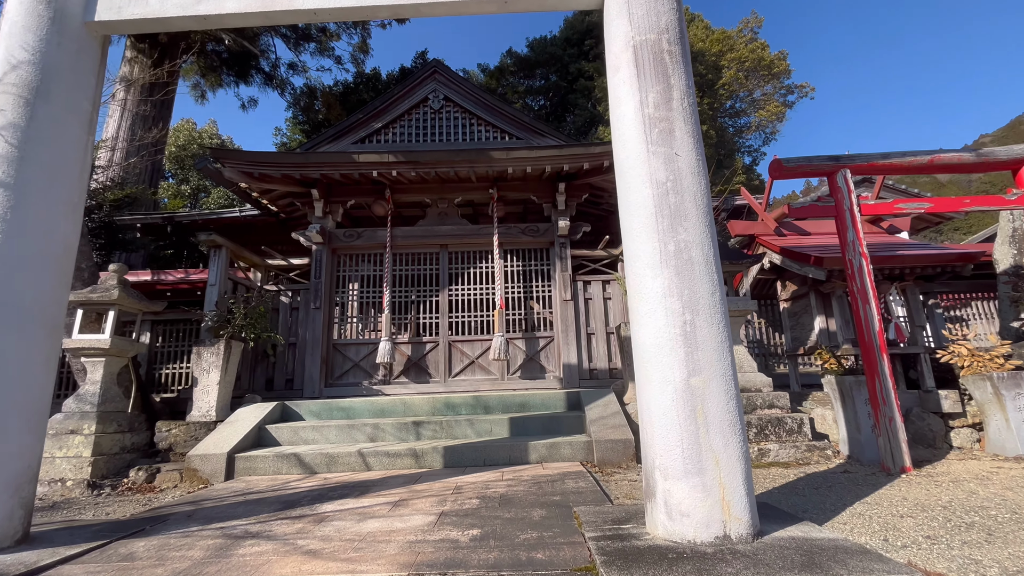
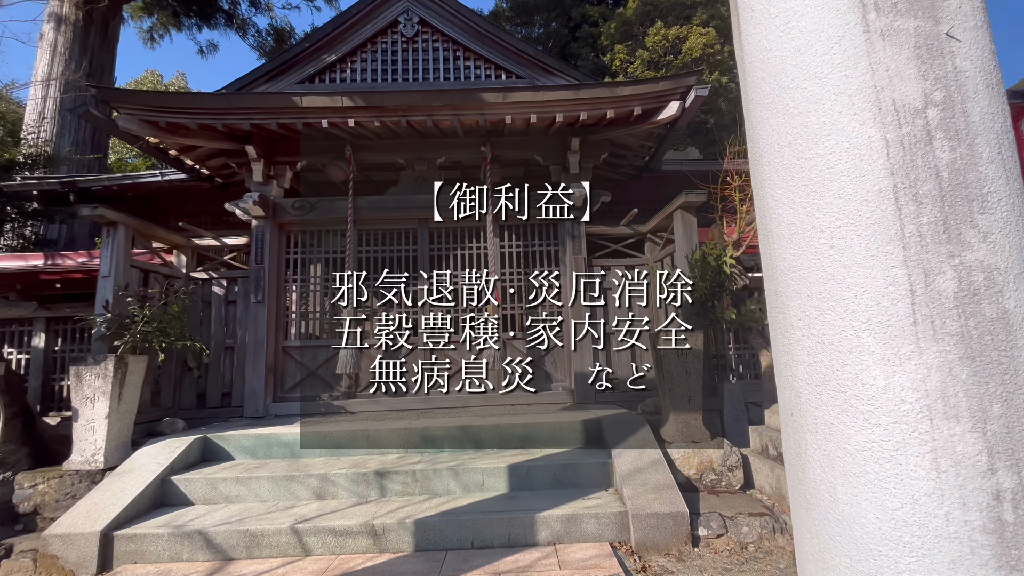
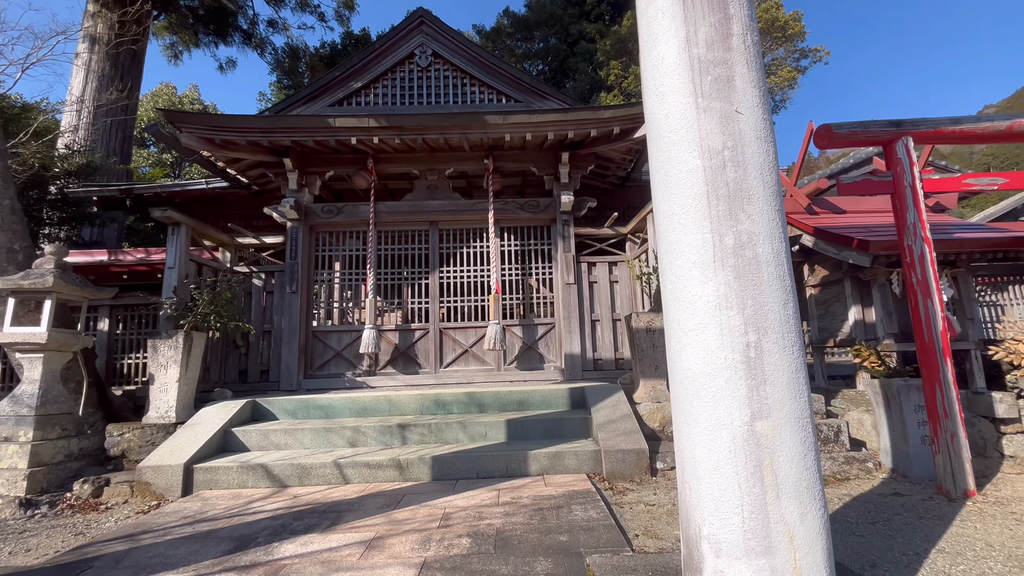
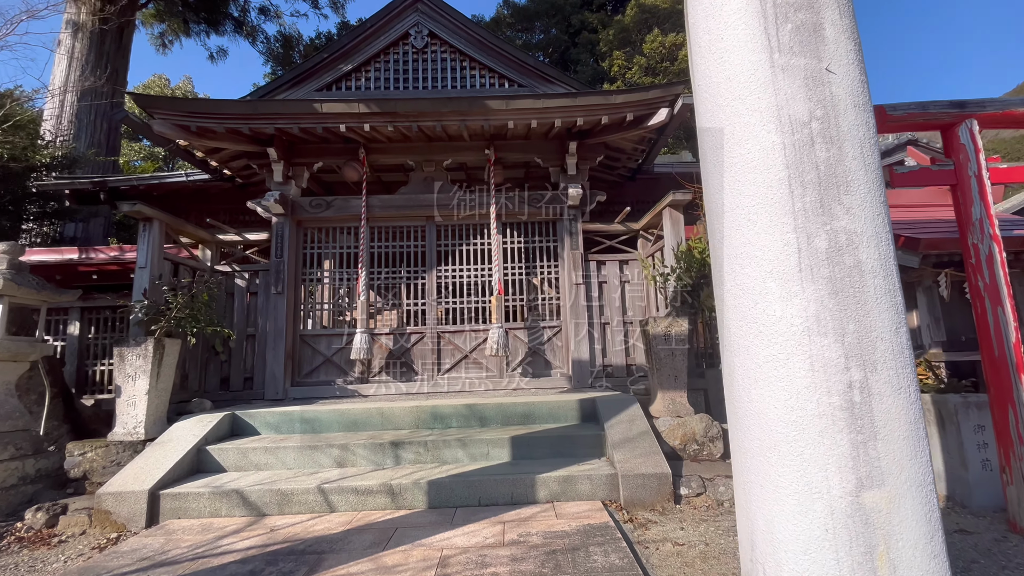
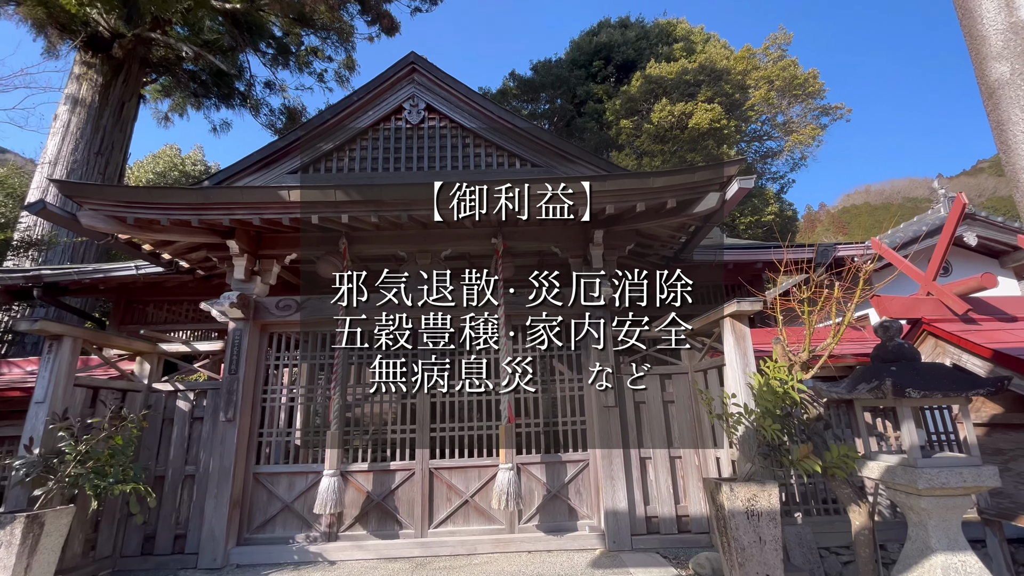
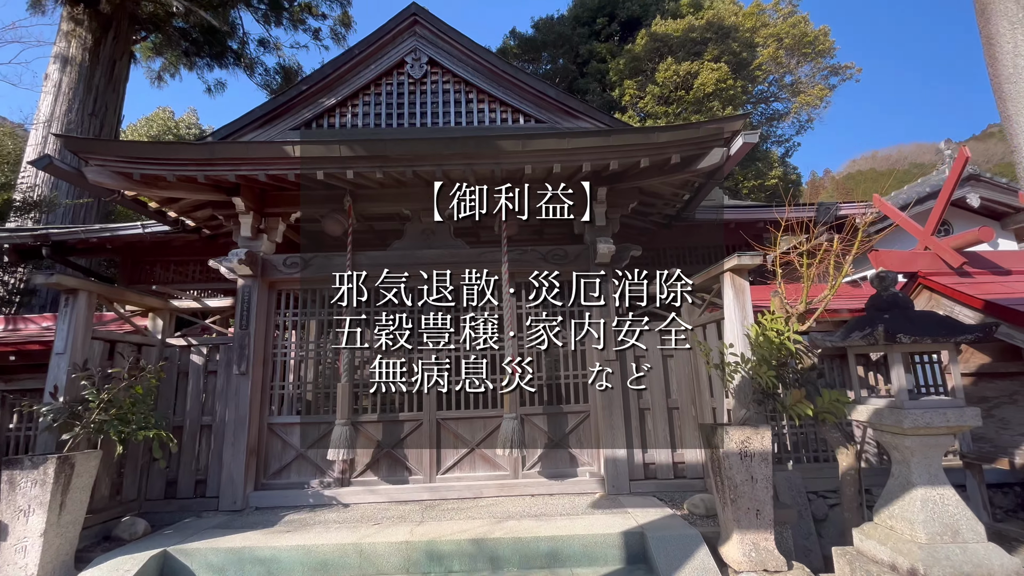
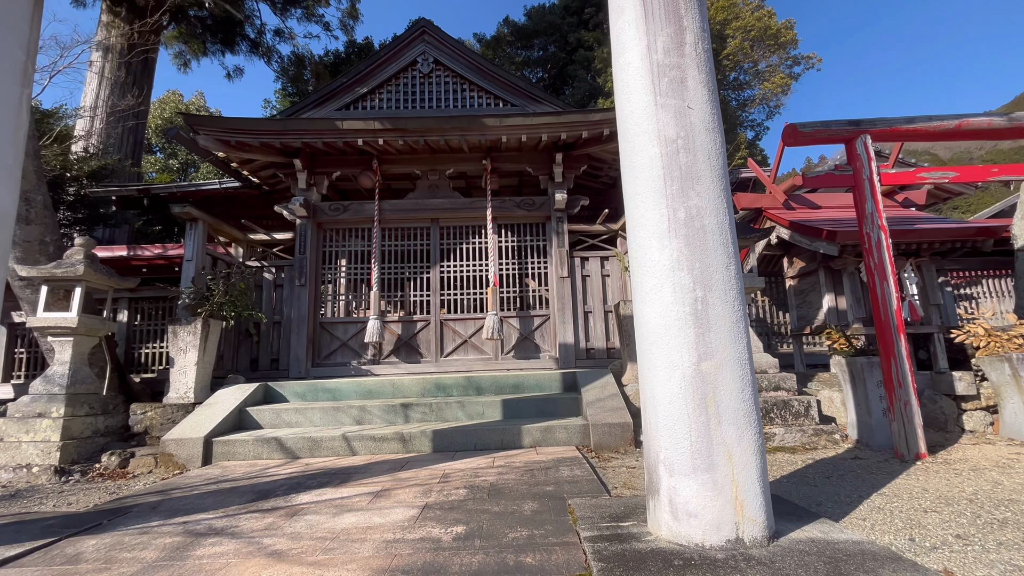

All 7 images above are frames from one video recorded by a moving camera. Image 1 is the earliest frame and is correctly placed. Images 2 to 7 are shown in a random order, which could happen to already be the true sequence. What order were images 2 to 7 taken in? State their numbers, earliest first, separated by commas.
7, 3, 4, 2, 6, 5
